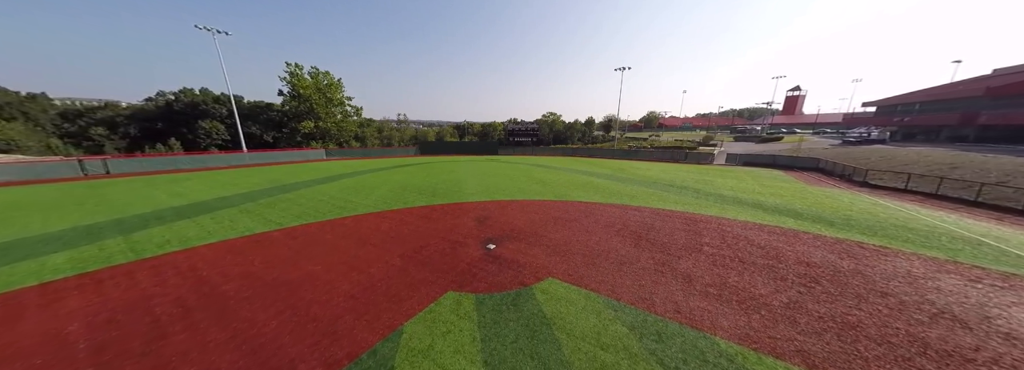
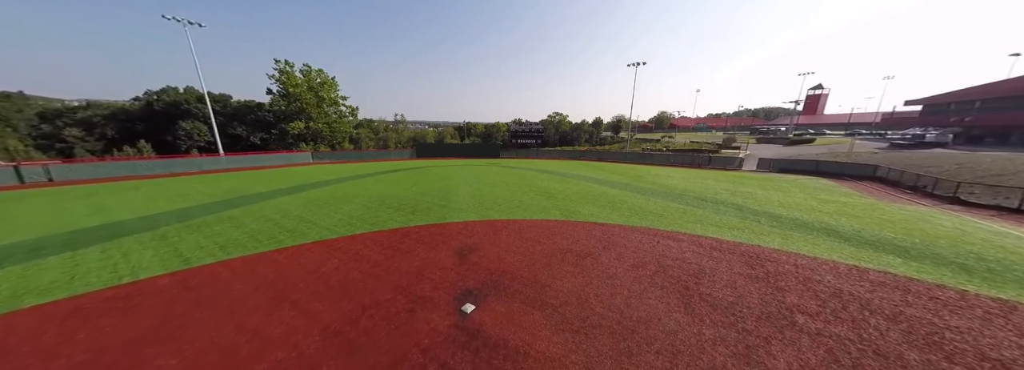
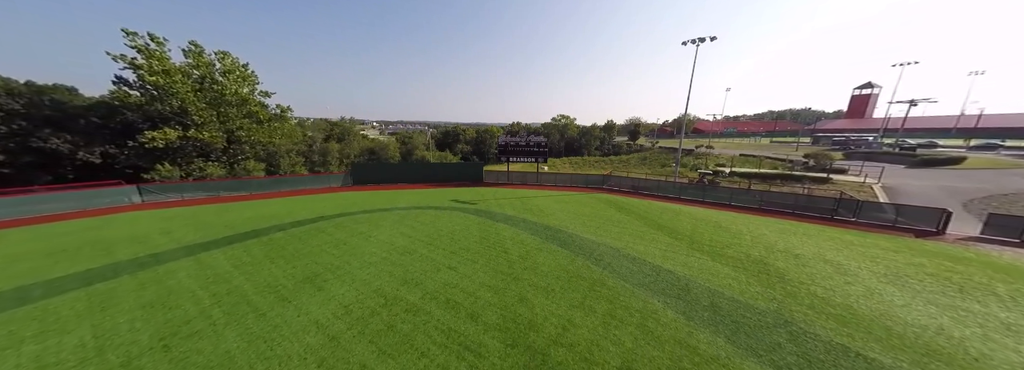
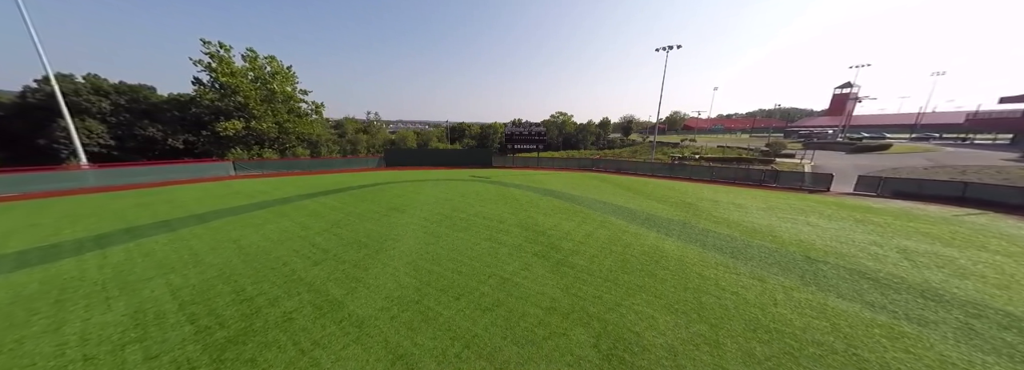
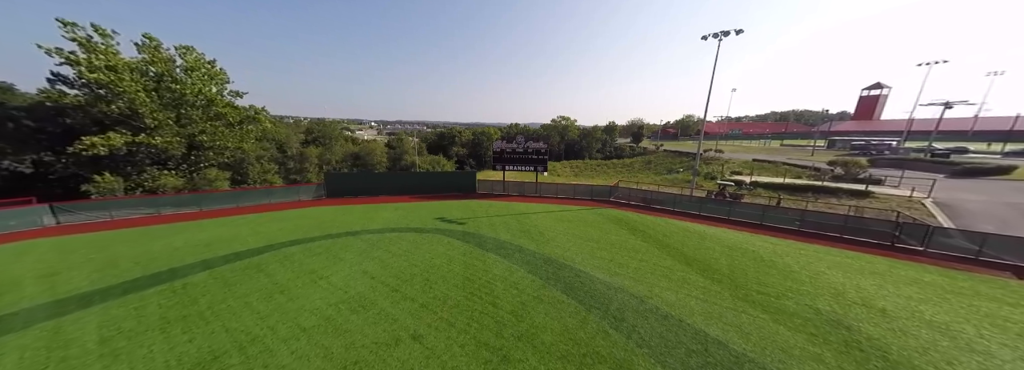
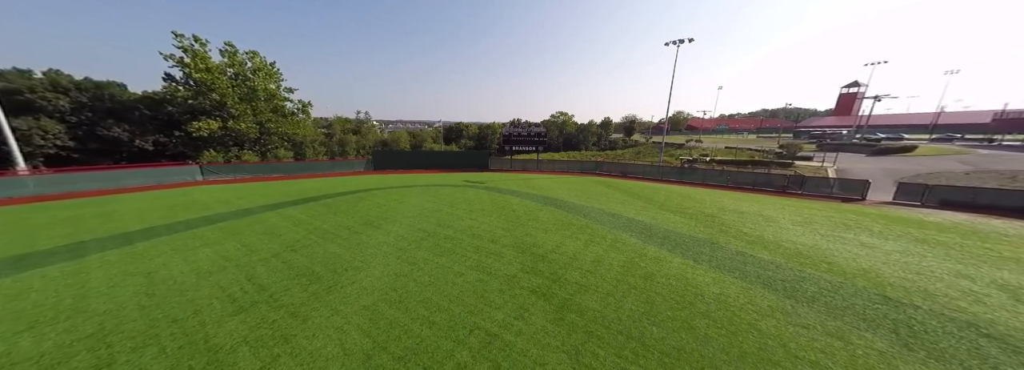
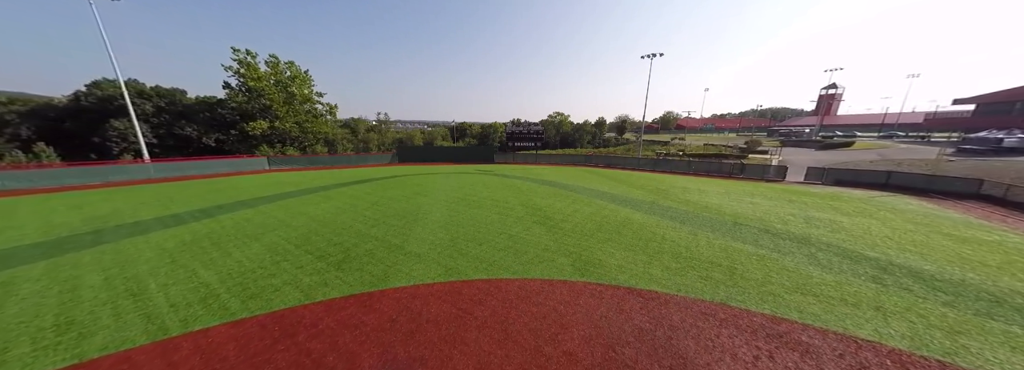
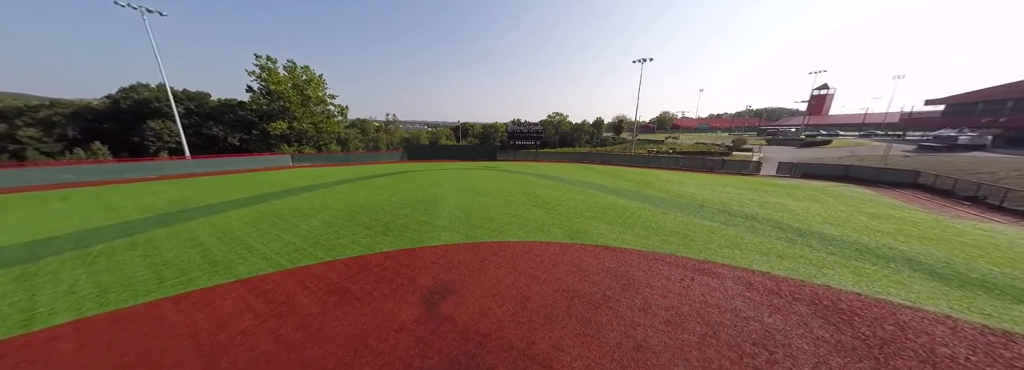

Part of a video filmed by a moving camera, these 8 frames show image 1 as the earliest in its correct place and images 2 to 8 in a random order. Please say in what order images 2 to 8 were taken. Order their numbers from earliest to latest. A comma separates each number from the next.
2, 8, 7, 4, 6, 3, 5
